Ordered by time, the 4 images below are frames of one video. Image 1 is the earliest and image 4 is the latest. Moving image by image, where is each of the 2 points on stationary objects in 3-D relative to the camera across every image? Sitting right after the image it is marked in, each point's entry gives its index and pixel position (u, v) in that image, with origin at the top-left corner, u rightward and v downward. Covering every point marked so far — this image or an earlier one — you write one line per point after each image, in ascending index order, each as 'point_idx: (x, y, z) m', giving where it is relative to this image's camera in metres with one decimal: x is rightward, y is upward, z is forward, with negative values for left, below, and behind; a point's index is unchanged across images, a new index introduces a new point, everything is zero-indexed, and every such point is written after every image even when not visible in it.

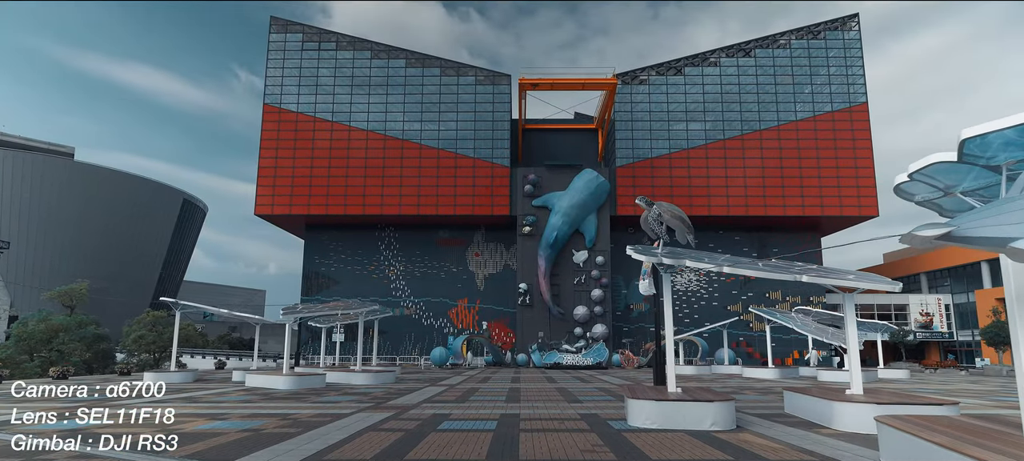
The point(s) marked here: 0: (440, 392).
0: (-2.3, -5.2, +18.4) m
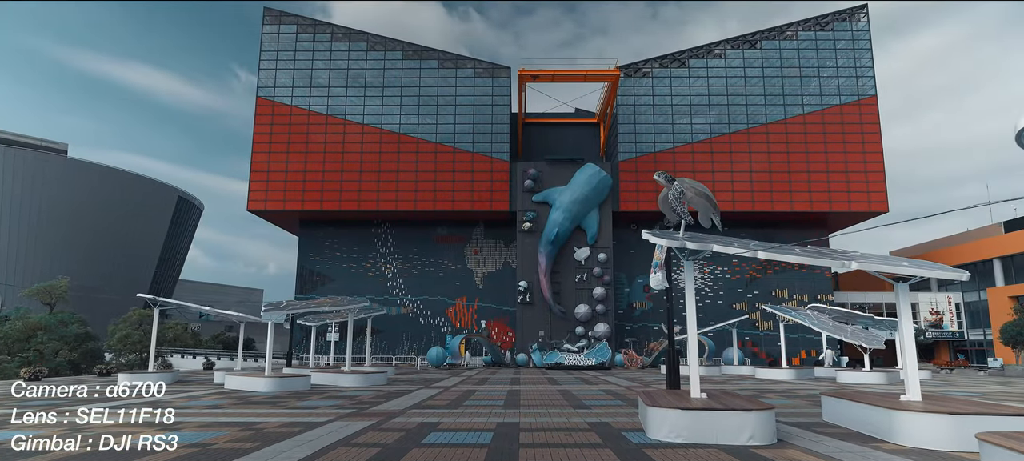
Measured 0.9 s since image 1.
0: (-2.3, -4.9, +16.9) m
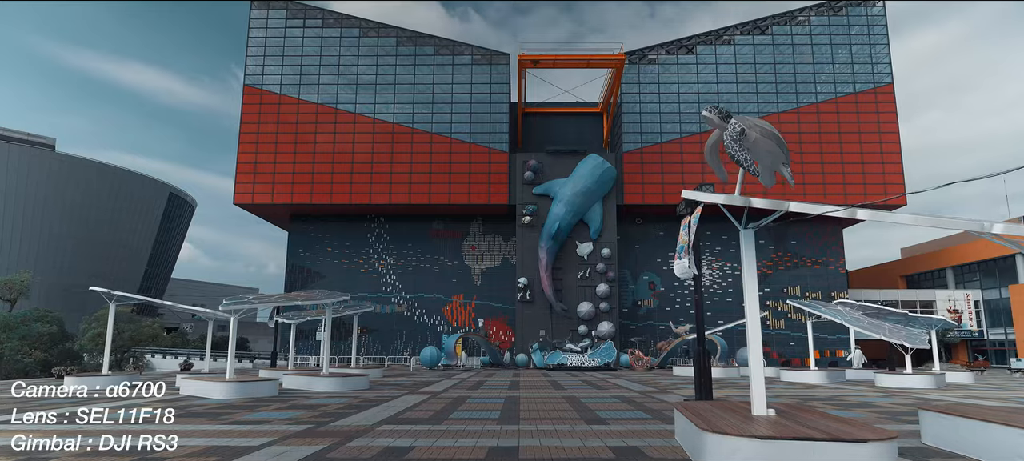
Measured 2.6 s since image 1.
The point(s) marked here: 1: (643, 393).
0: (-2.4, -4.4, +14.4) m
1: (+3.9, -4.8, +16.9) m
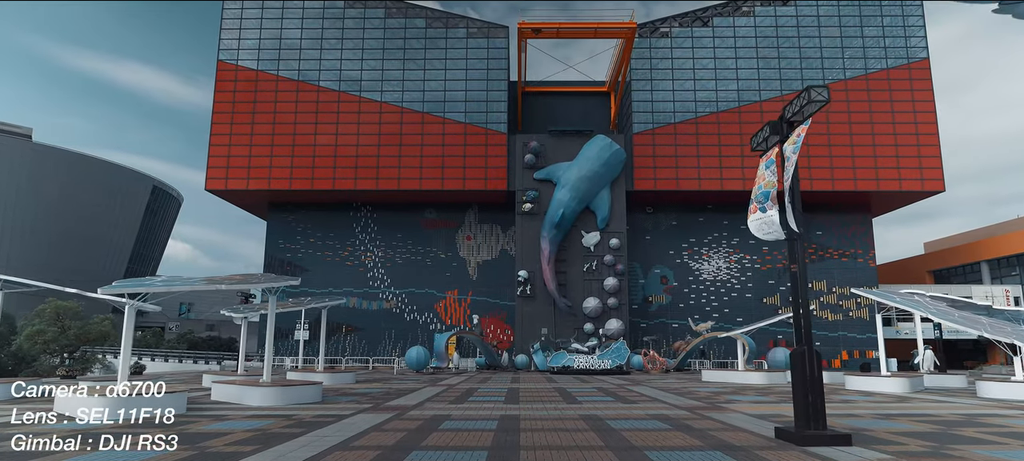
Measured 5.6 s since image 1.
0: (-2.4, -3.4, +9.8) m
1: (+3.8, -3.8, +12.3) m
